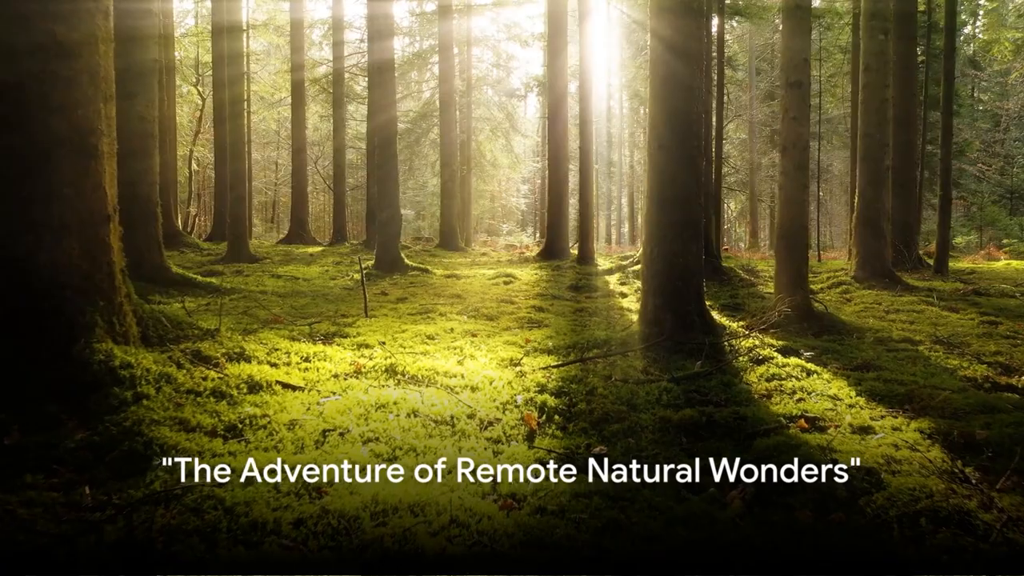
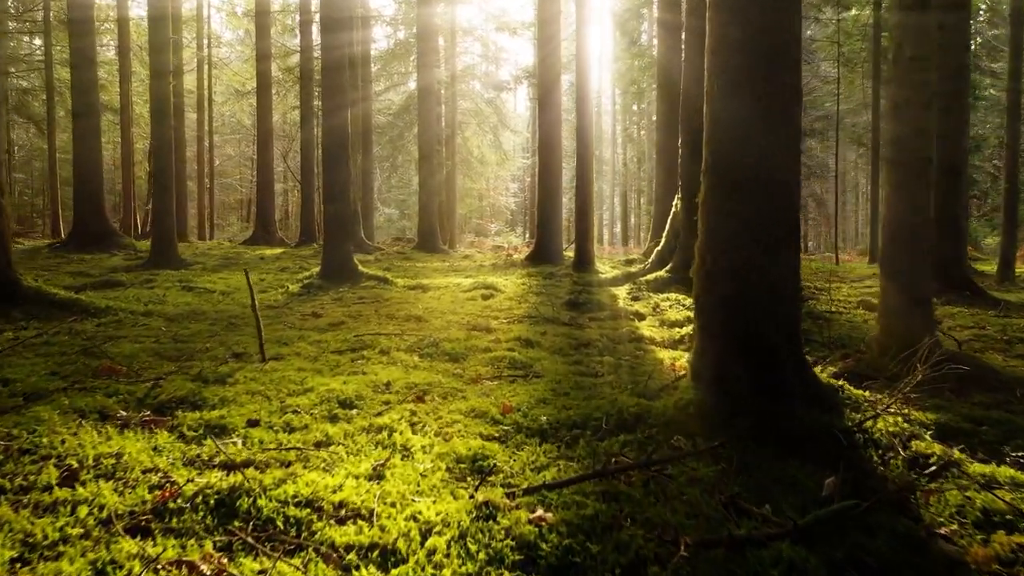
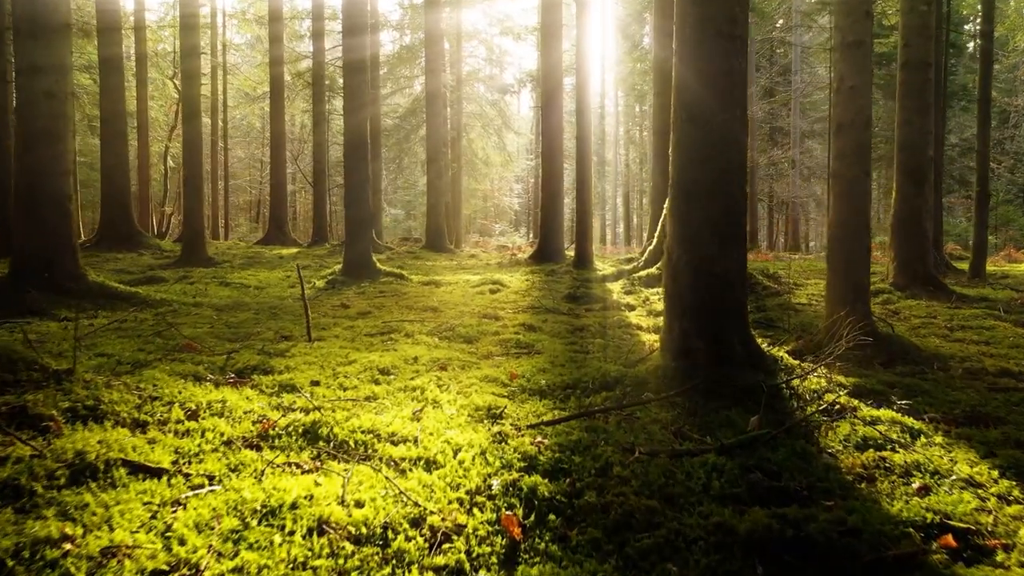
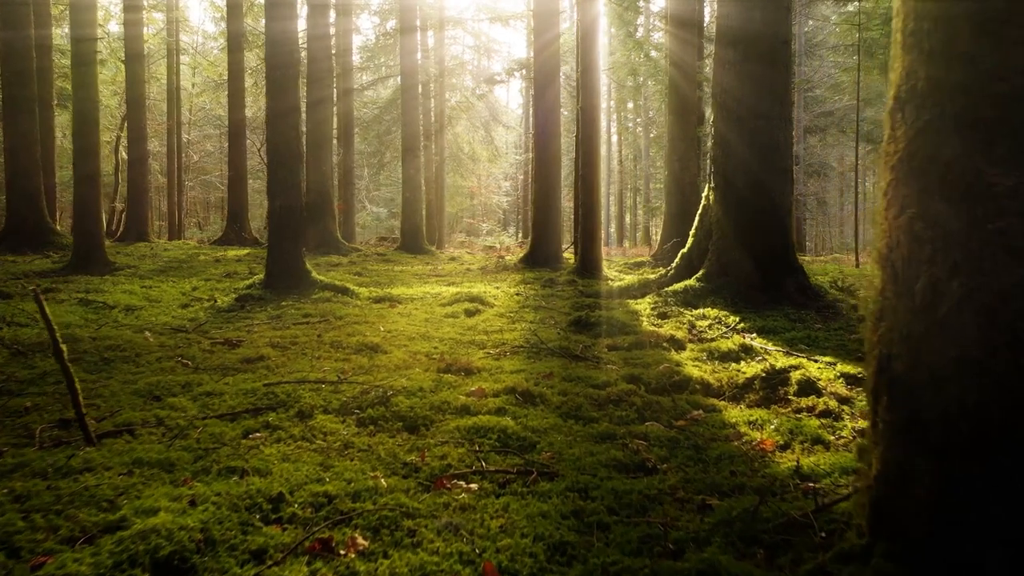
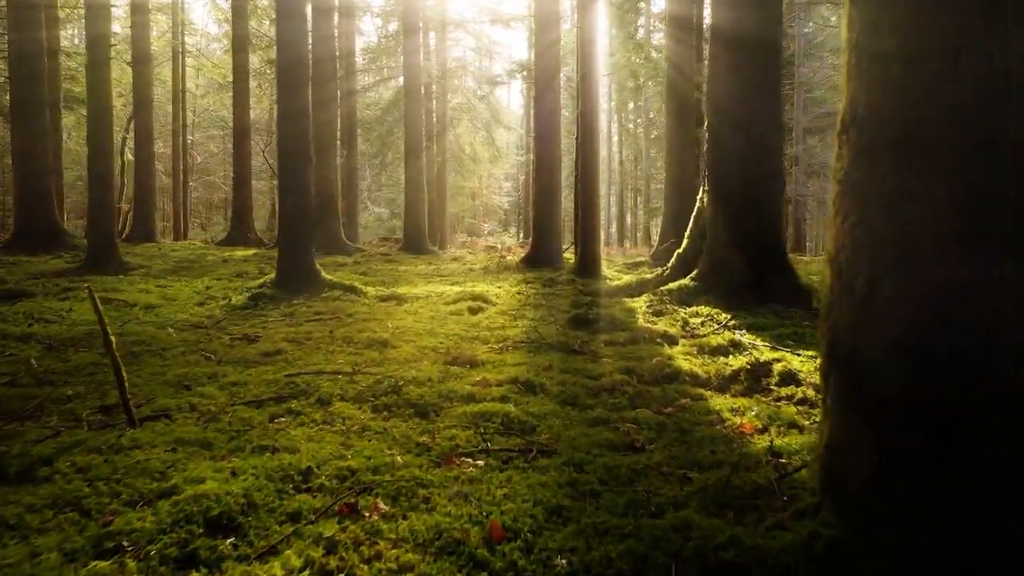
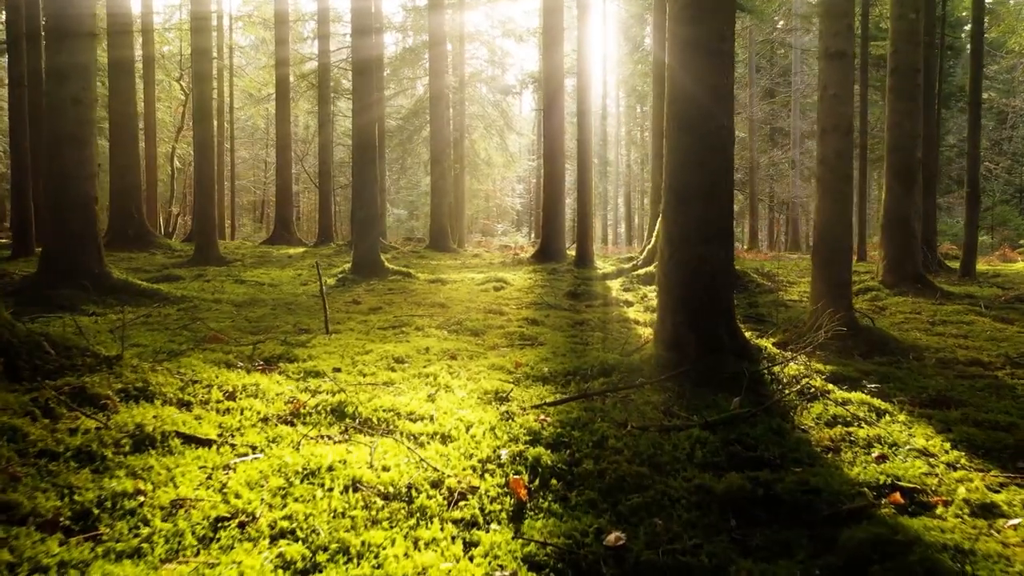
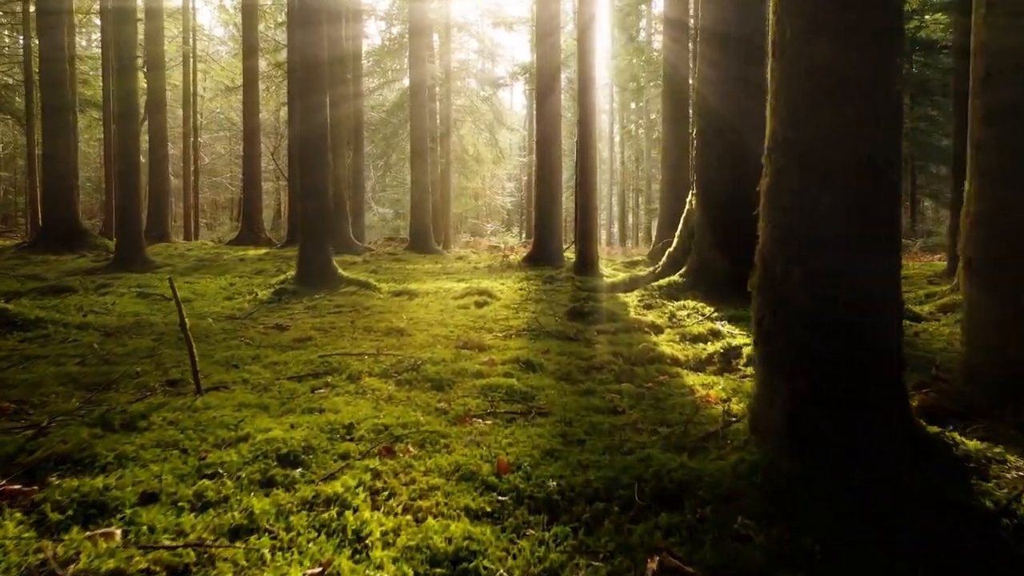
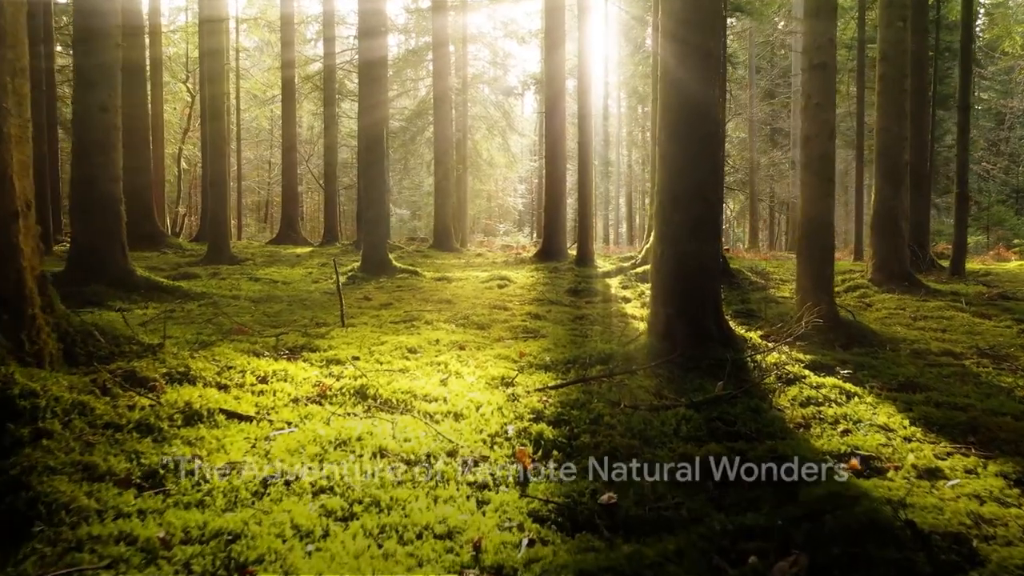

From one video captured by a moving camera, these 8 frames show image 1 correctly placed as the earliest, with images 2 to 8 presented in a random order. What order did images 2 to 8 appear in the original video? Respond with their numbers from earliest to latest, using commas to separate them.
8, 6, 3, 2, 7, 5, 4
